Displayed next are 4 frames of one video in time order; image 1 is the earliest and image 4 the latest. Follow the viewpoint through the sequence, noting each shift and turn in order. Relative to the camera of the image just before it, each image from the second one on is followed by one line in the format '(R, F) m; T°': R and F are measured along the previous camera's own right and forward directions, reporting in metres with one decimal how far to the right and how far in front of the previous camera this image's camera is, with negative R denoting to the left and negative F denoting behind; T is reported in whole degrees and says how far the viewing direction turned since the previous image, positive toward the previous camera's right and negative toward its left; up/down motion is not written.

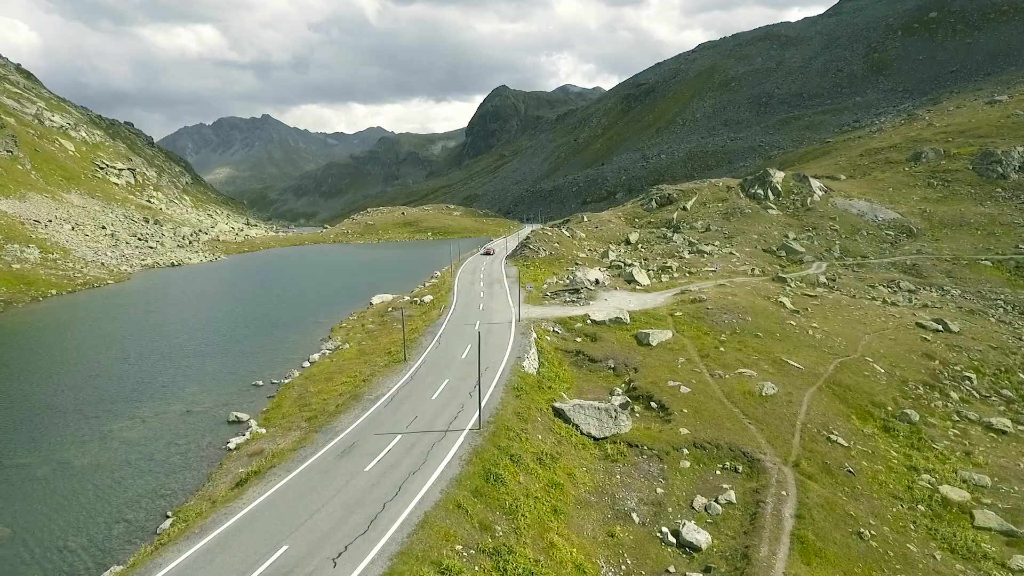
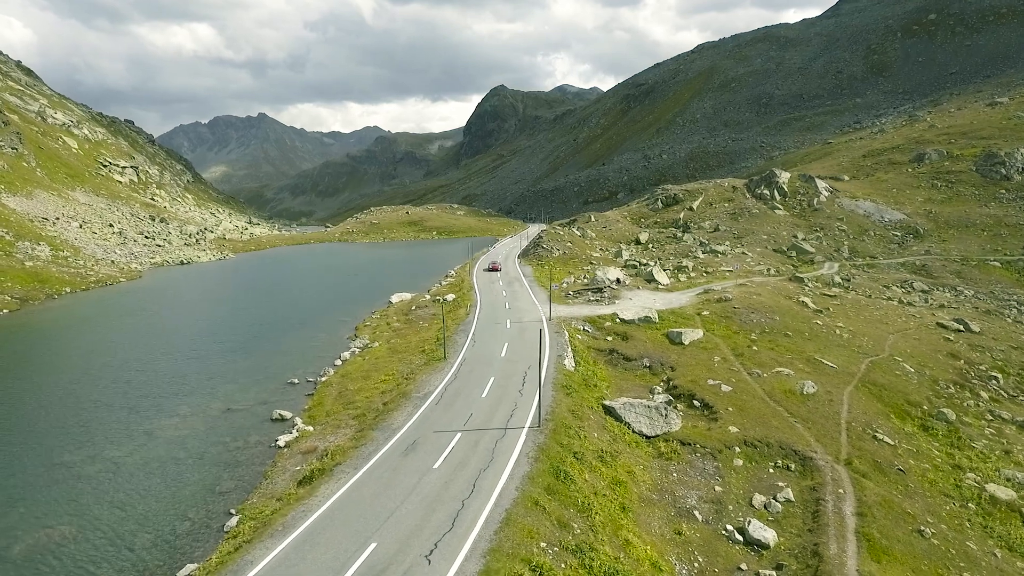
(-2.4, +0.1) m; 0°
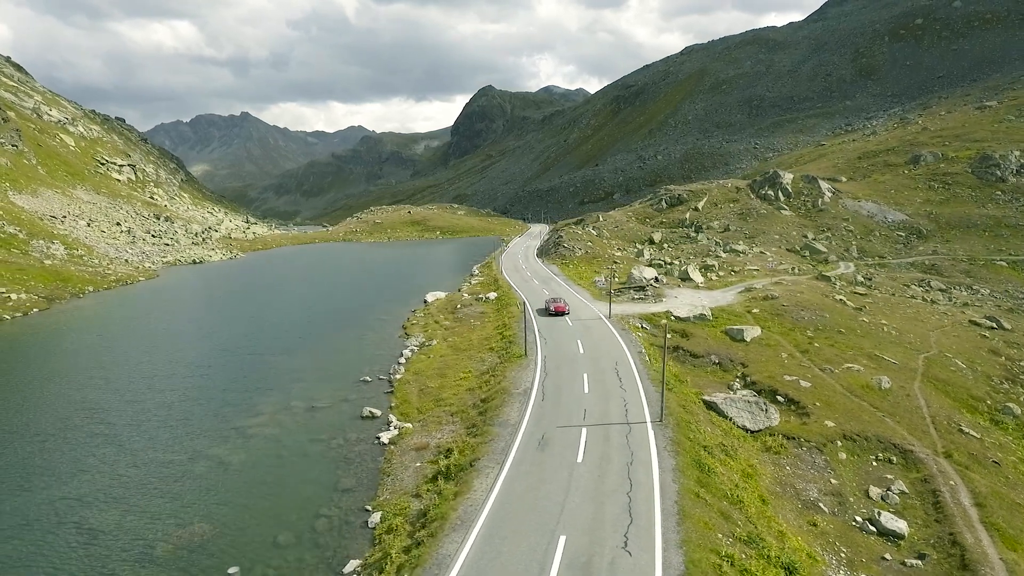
(-5.2, 0.0) m; +1°
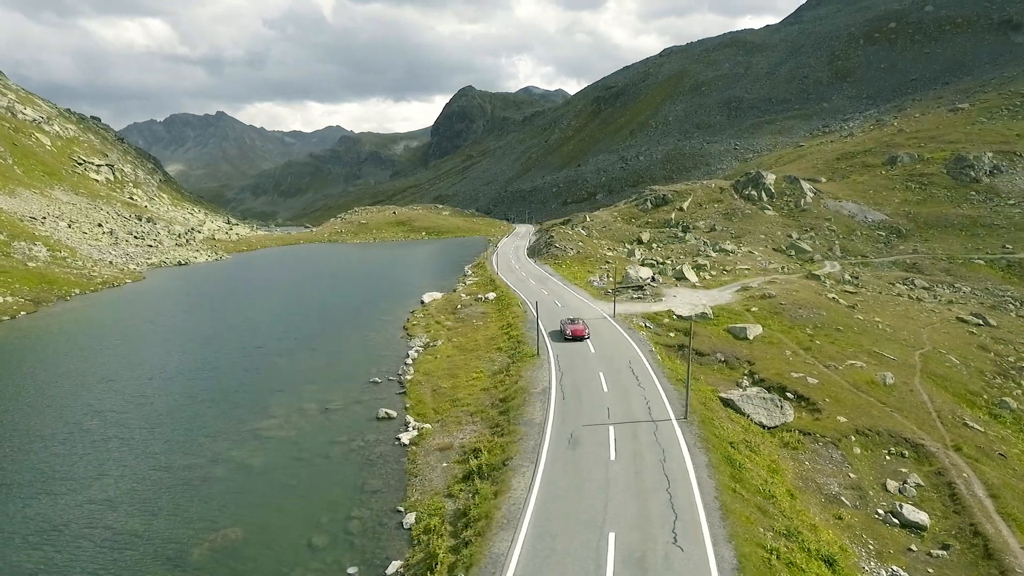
(-1.8, -0.1) m; +2°
